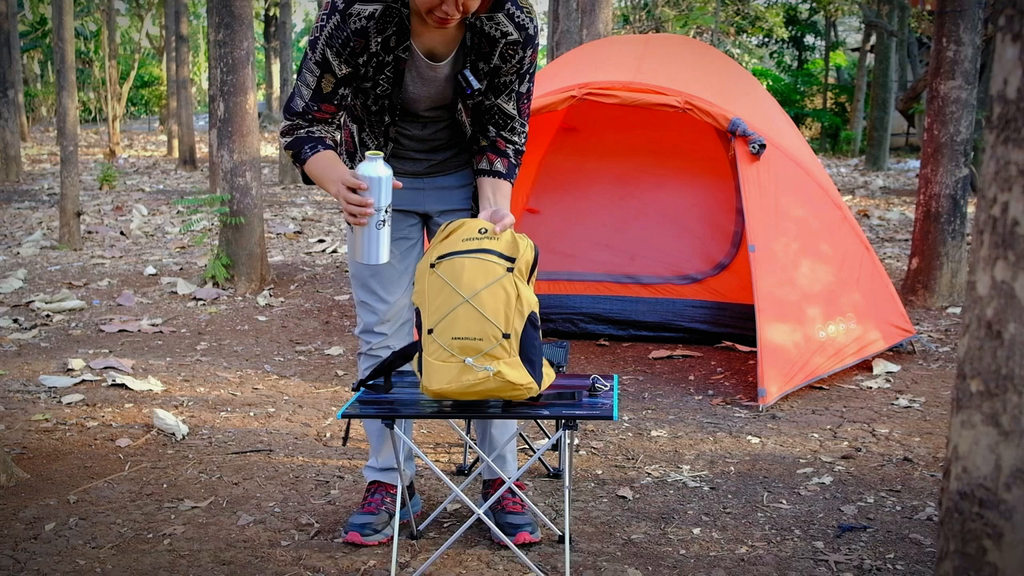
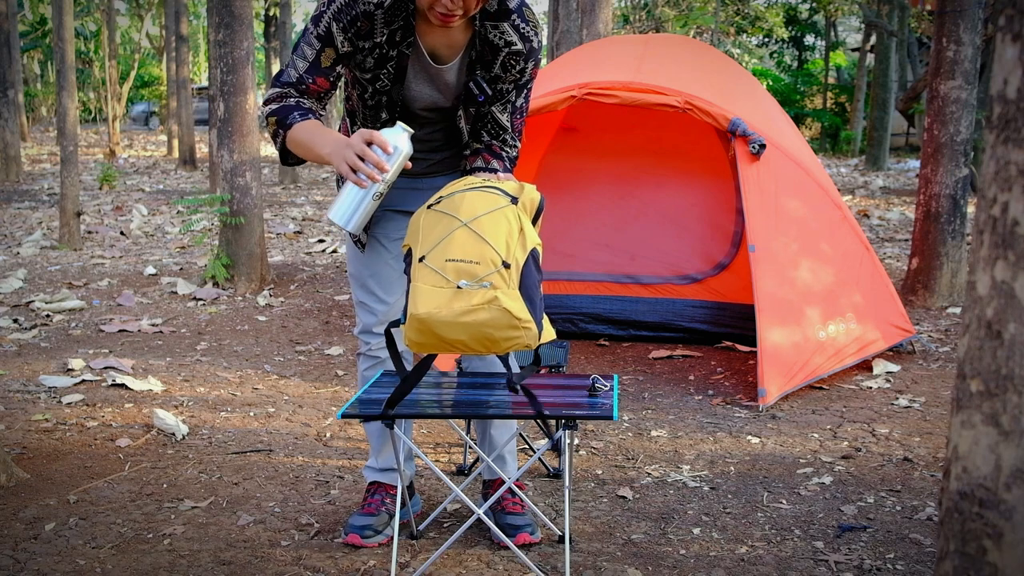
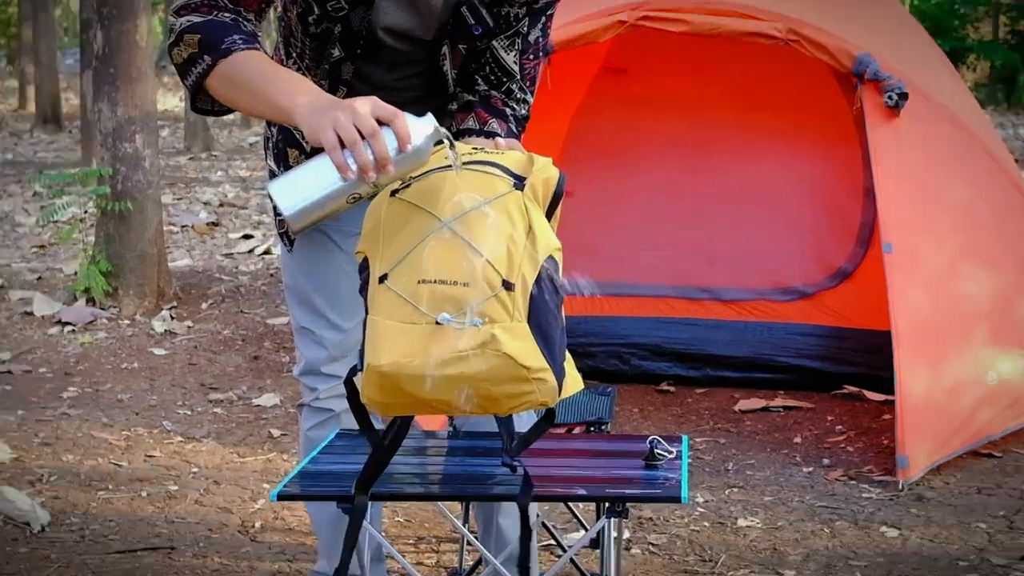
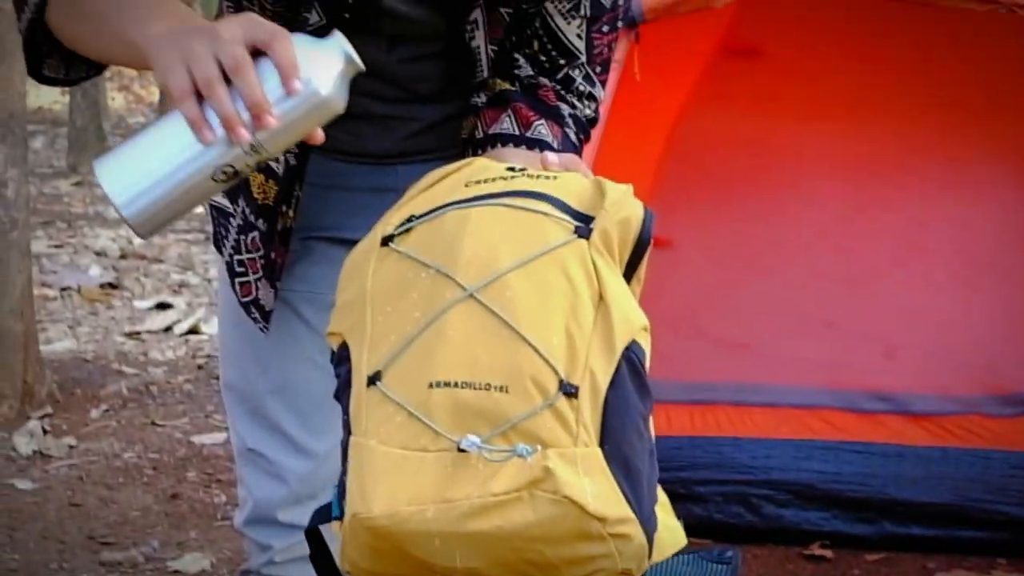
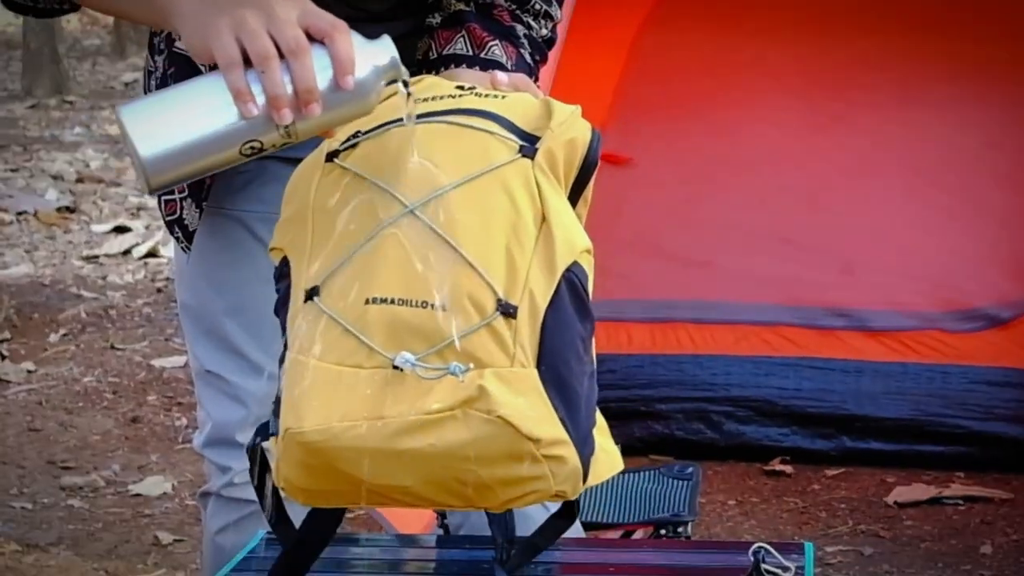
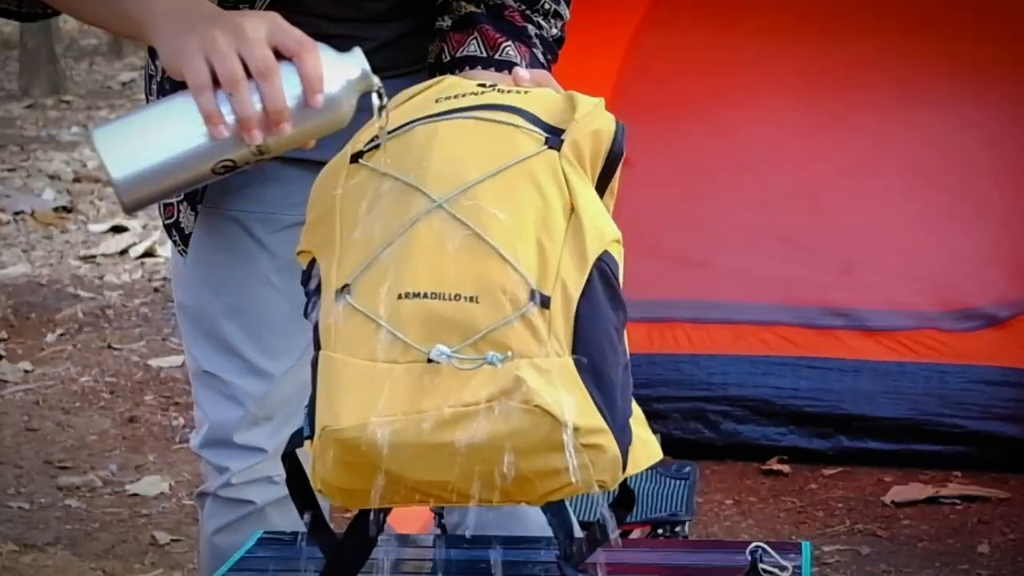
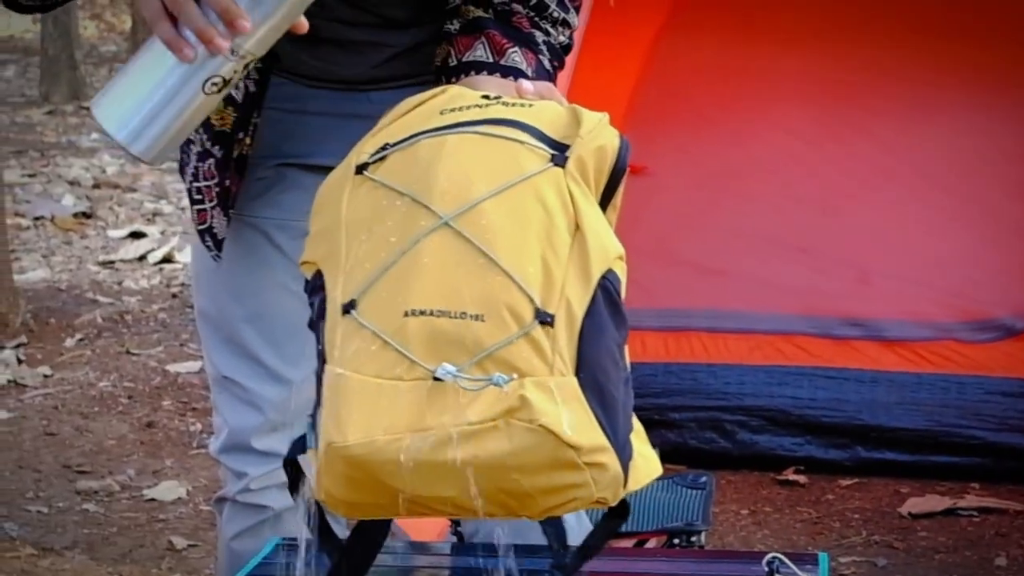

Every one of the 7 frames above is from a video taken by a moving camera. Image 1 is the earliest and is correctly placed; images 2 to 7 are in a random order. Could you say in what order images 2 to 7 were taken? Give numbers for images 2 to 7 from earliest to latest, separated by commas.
2, 3, 6, 5, 7, 4
